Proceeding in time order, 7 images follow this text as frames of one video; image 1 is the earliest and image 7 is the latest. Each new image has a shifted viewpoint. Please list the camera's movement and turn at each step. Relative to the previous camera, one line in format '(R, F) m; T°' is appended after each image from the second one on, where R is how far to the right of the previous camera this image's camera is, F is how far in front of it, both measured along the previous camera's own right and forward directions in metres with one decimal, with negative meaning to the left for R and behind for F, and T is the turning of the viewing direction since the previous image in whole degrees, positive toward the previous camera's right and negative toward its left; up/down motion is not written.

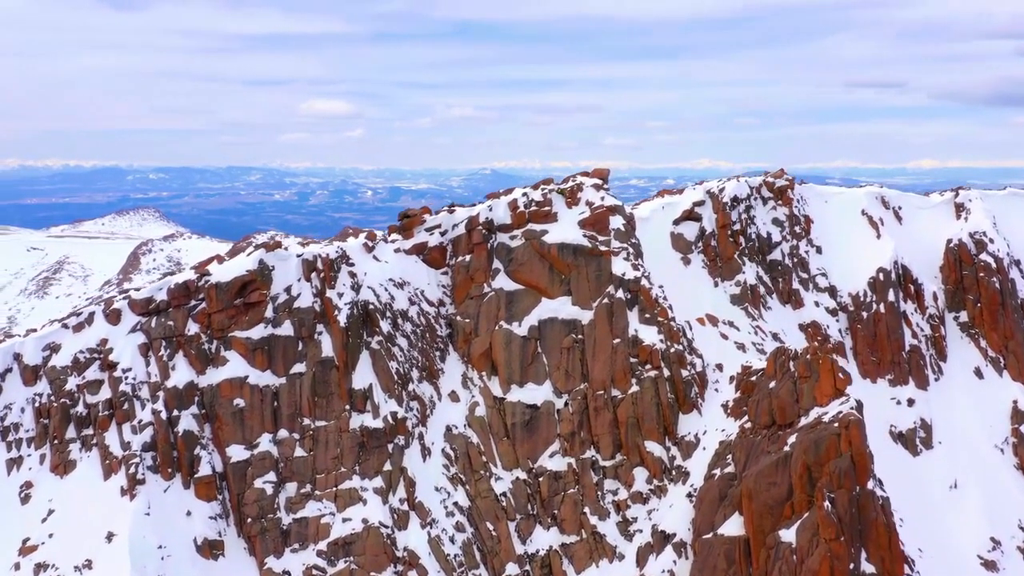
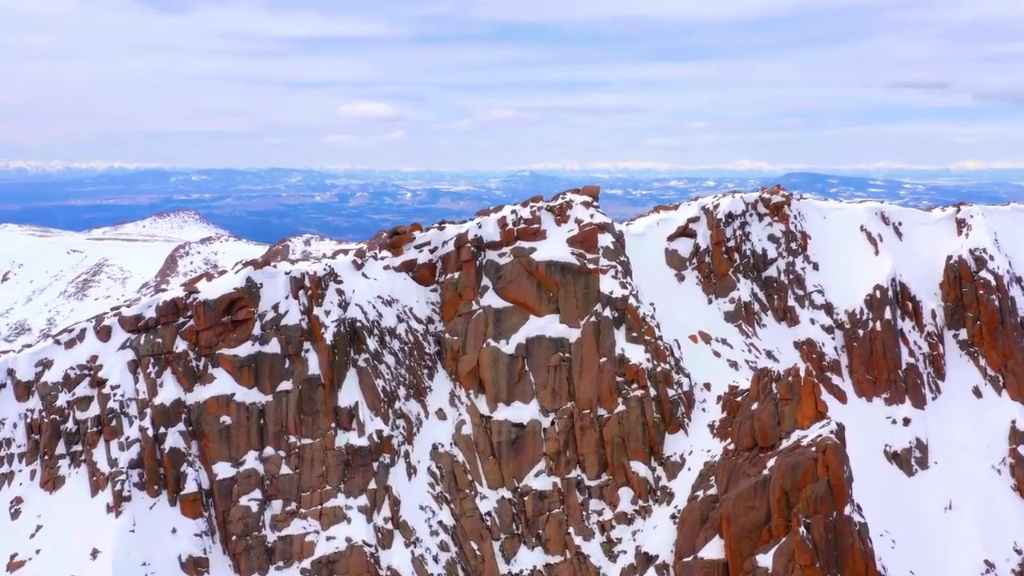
(+2.2, +0.1) m; -1°
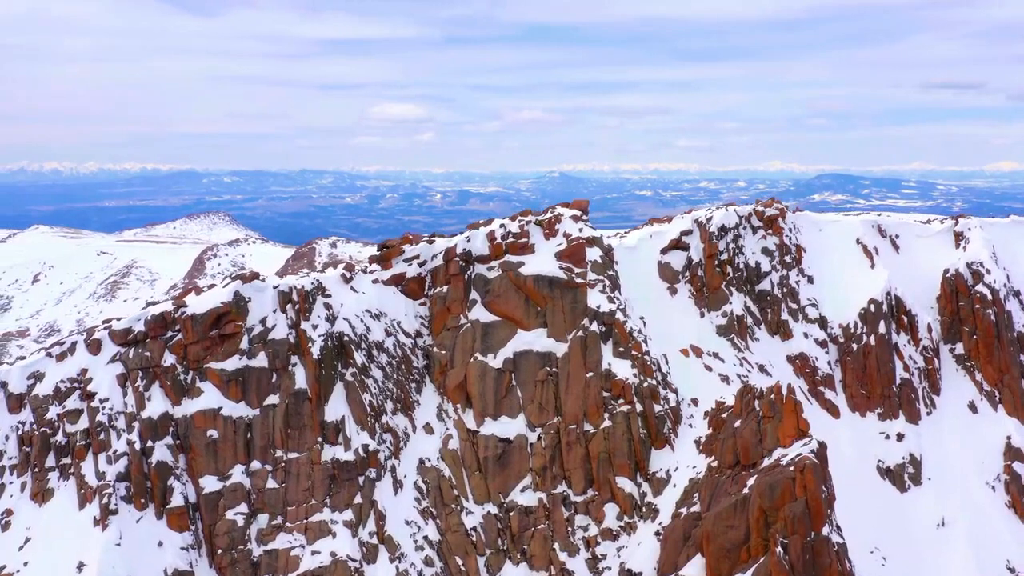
(+1.8, 0.0) m; -1°
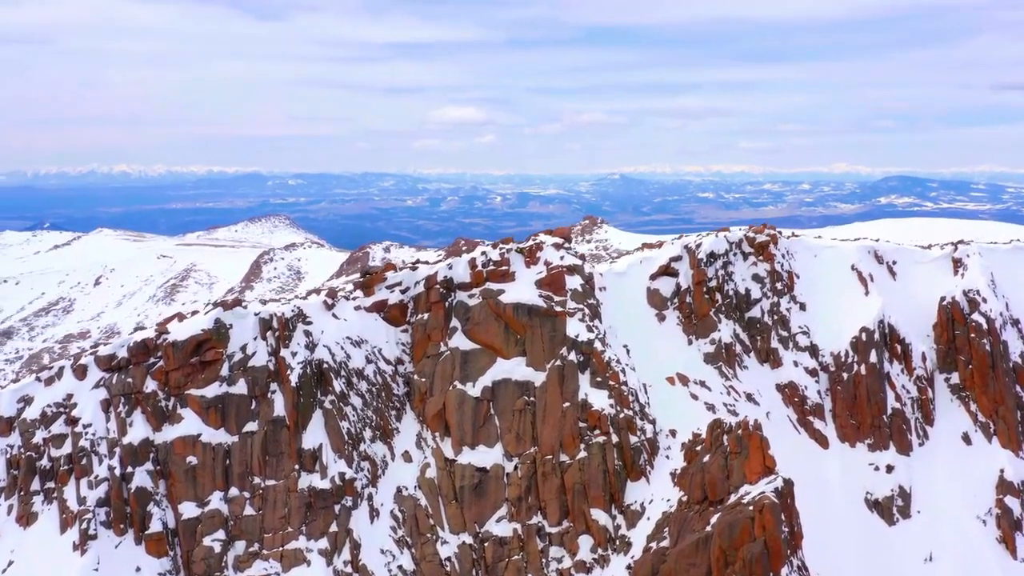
(+3.4, -0.1) m; -1°
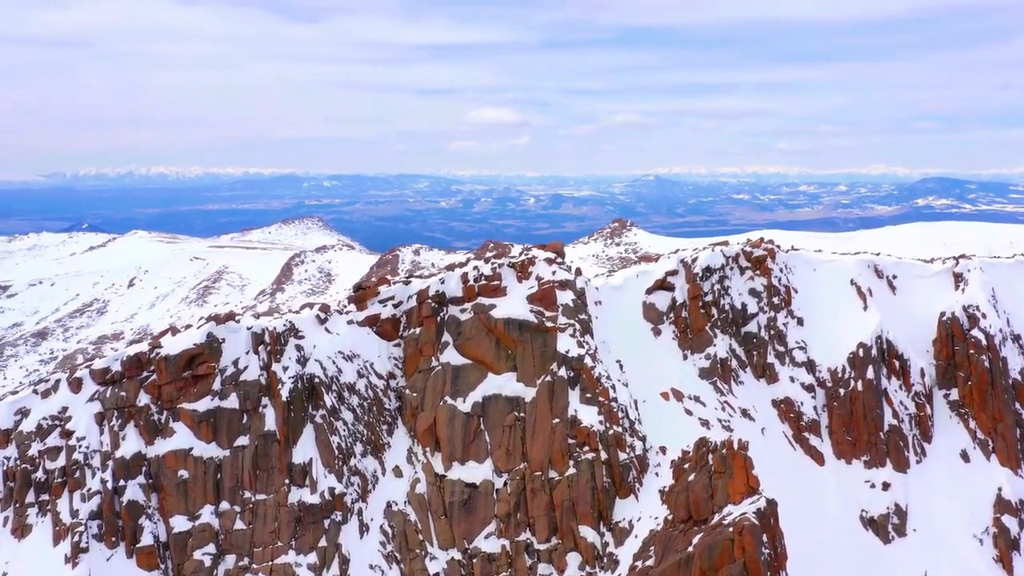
(+1.7, -0.1) m; -1°
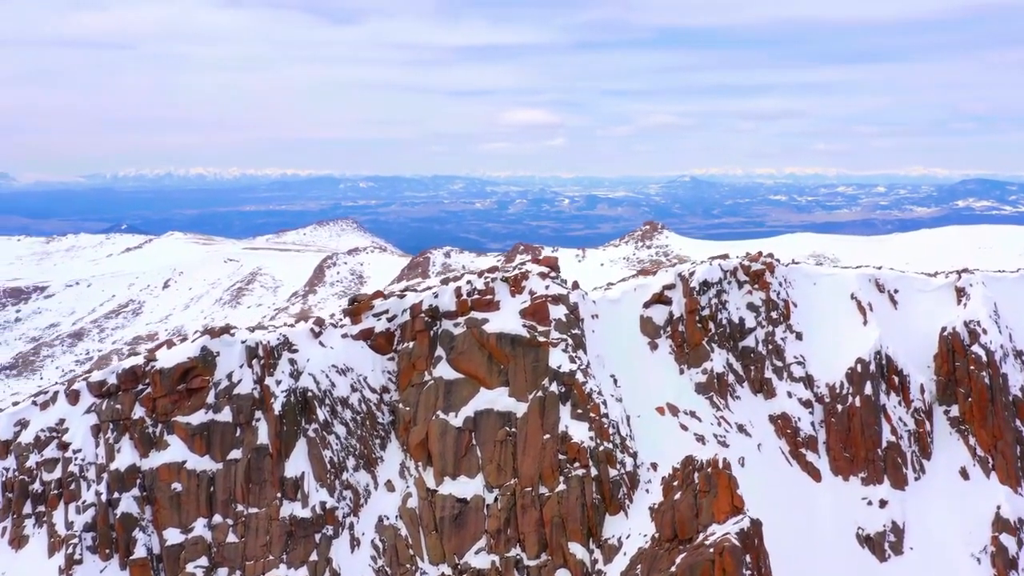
(+1.7, -0.2) m; -1°
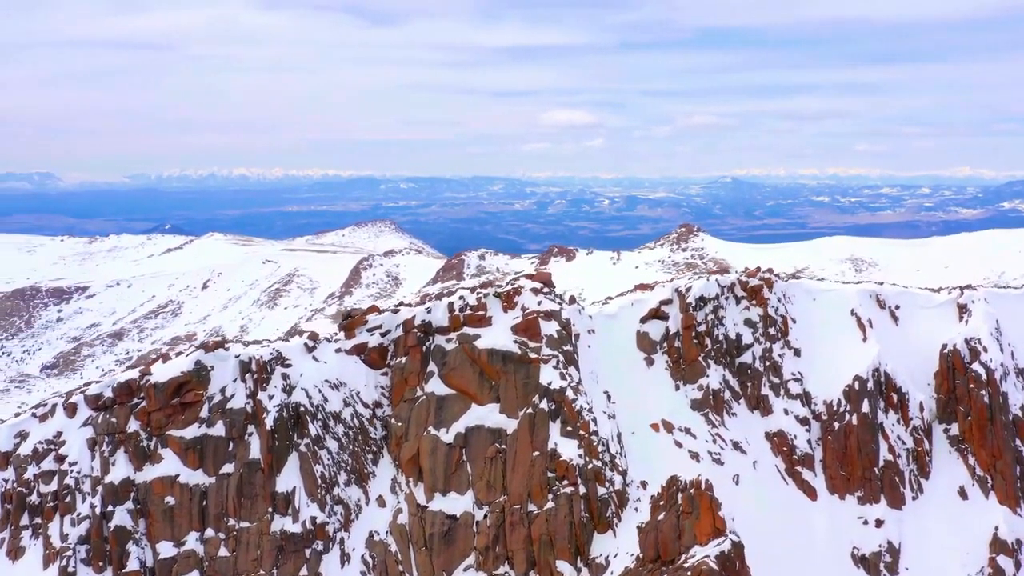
(+1.9, -0.2) m; -1°
